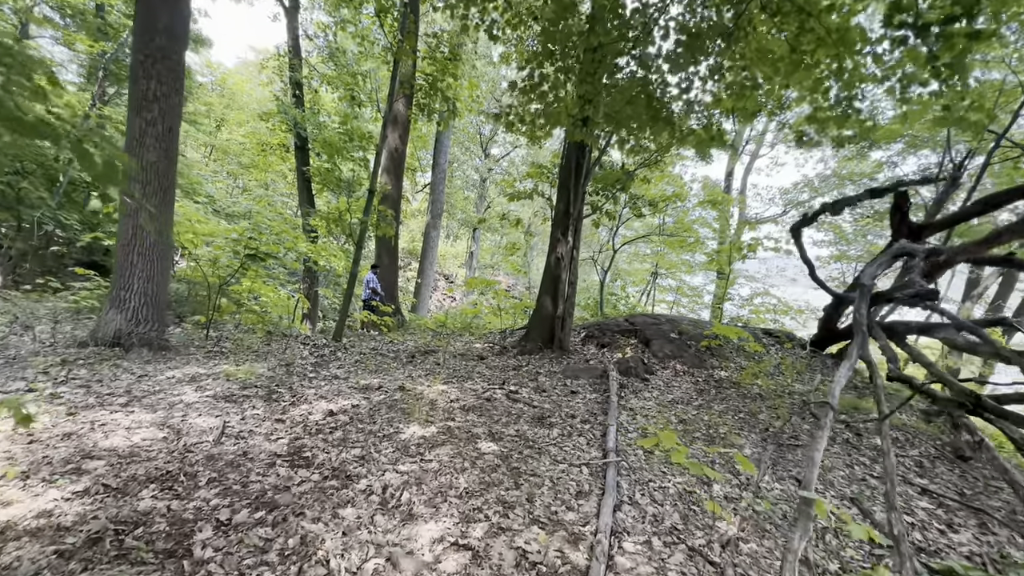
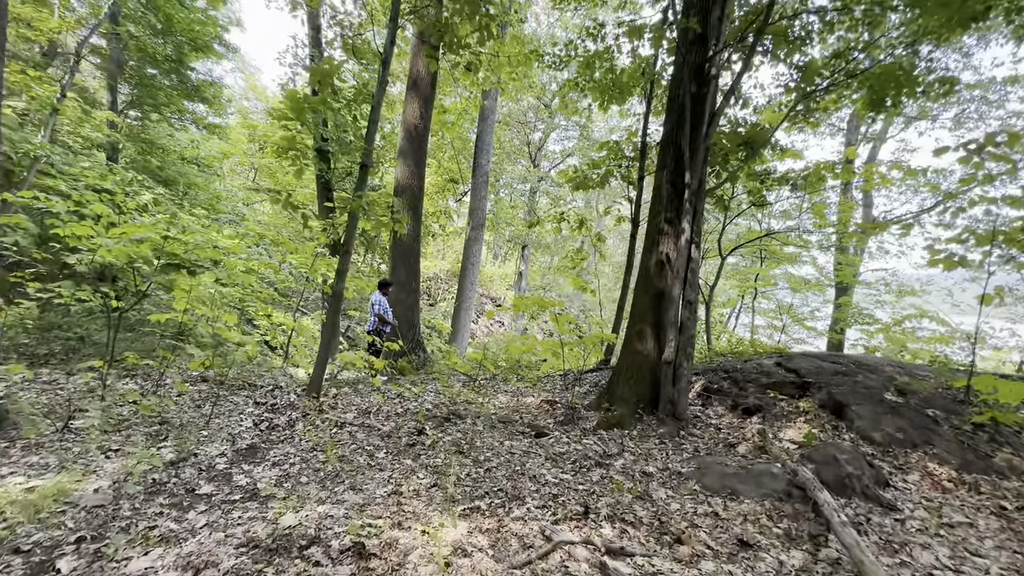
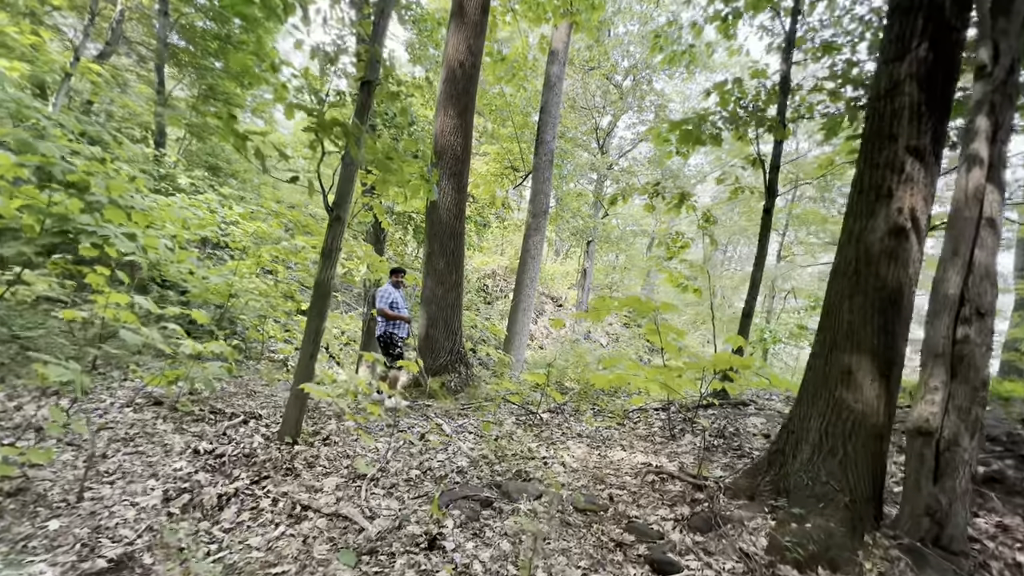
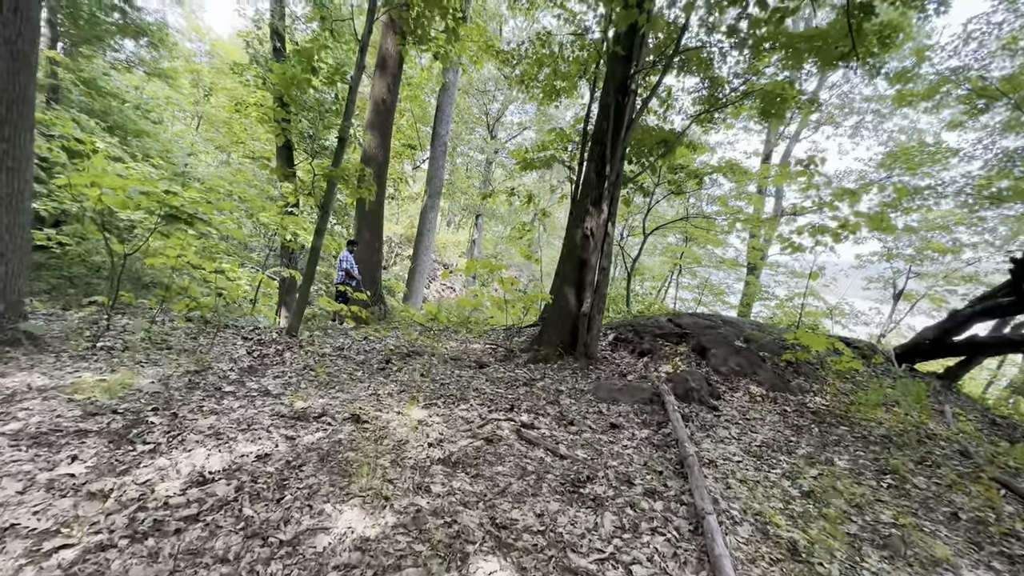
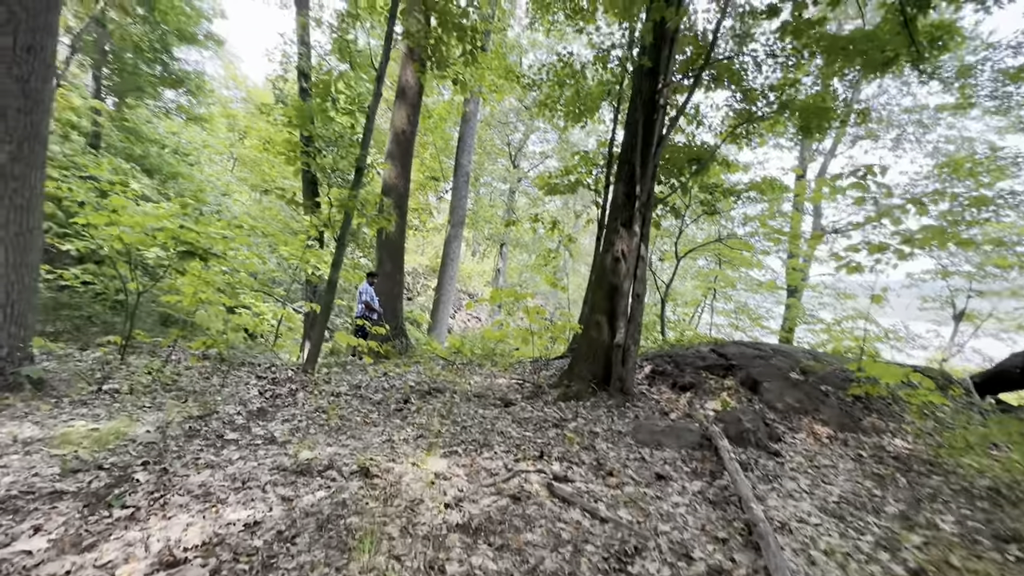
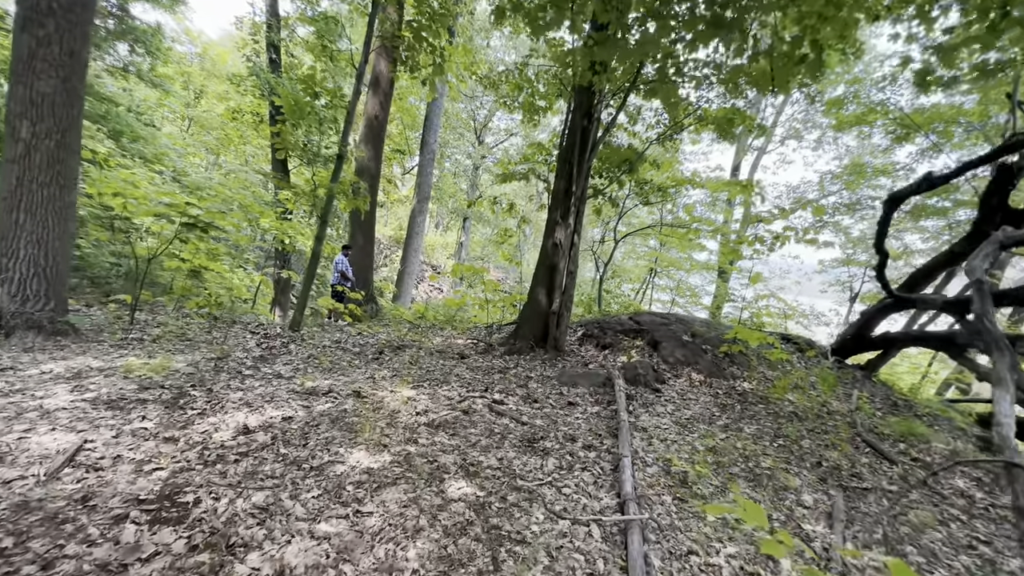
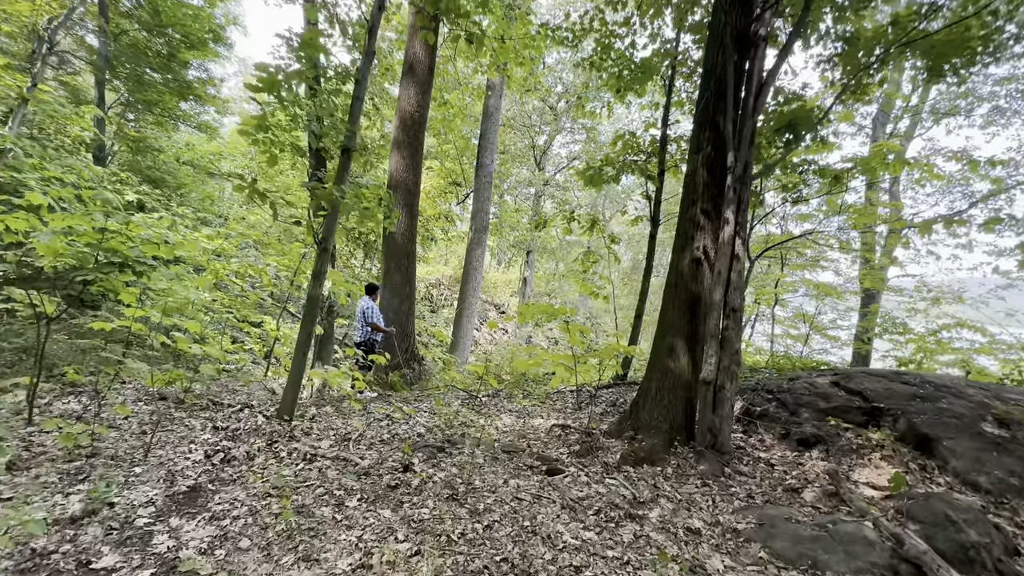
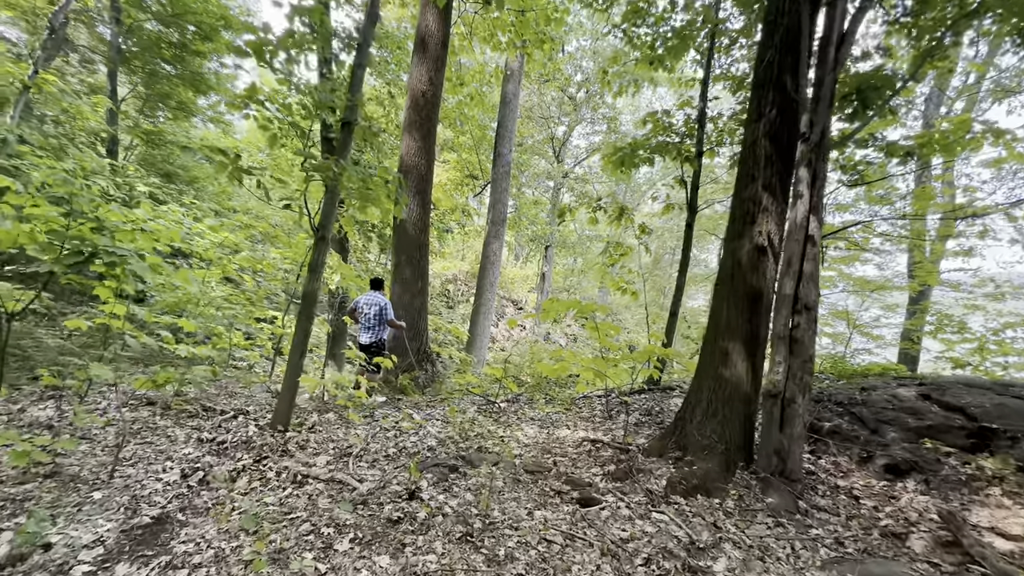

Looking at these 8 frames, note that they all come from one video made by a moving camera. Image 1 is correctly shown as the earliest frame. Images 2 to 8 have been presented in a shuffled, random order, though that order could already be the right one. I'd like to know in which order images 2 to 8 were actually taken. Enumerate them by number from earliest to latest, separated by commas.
6, 4, 5, 2, 7, 8, 3
